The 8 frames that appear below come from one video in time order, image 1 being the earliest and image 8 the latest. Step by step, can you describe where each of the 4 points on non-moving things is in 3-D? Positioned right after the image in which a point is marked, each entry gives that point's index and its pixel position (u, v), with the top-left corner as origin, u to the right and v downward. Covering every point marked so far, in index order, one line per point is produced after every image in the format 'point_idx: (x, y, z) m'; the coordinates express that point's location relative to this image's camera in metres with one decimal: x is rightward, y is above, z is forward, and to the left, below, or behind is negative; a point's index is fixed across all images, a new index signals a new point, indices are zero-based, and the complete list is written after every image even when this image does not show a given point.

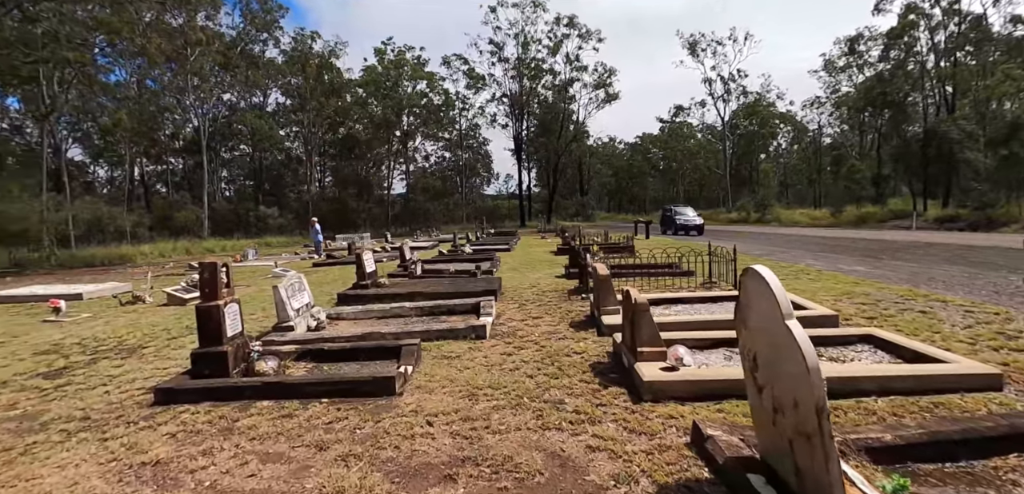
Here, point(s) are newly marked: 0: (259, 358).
0: (-2.1, -0.9, +4.0) m
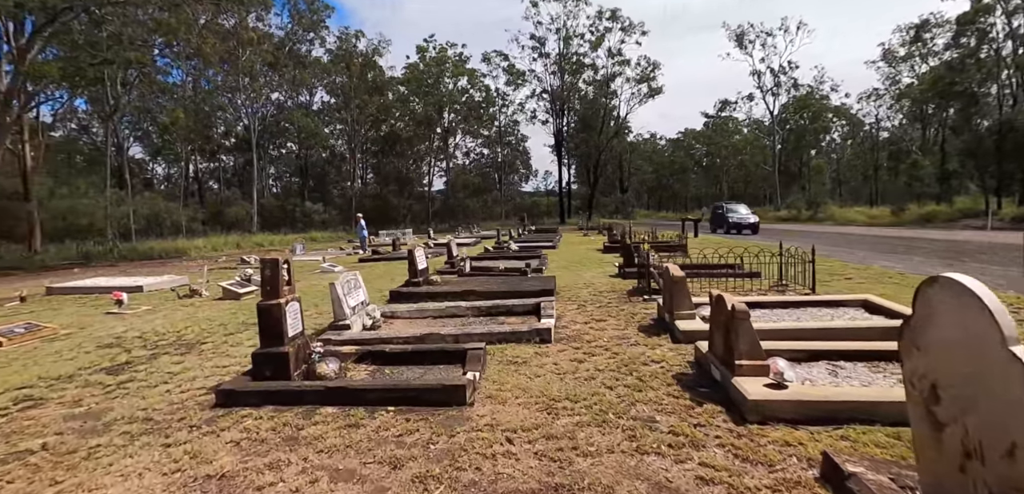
0: (-1.5, -0.9, +3.8) m
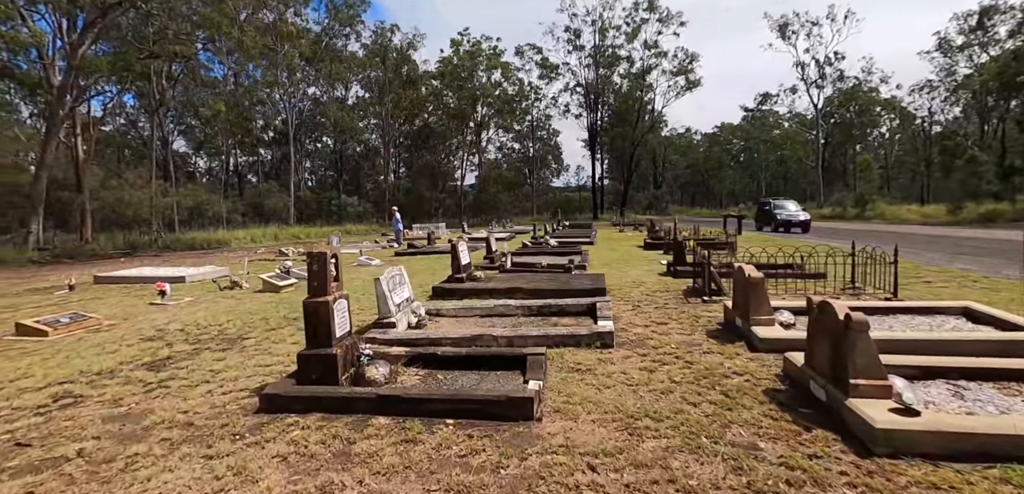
0: (-1.0, -0.8, +3.5) m
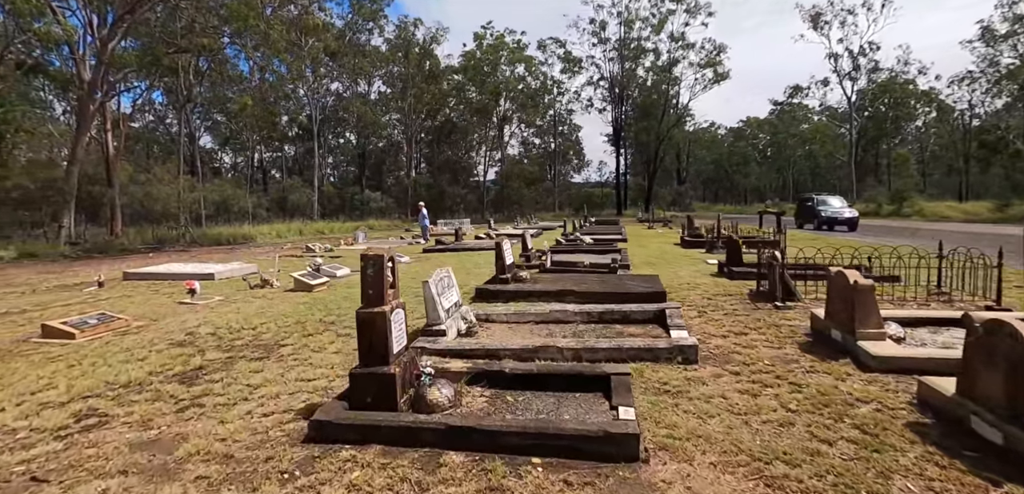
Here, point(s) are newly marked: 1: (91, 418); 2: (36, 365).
0: (-0.5, -0.8, +3.0) m
1: (-2.7, -1.1, +3.1) m
2: (-4.2, -1.0, +4.4) m
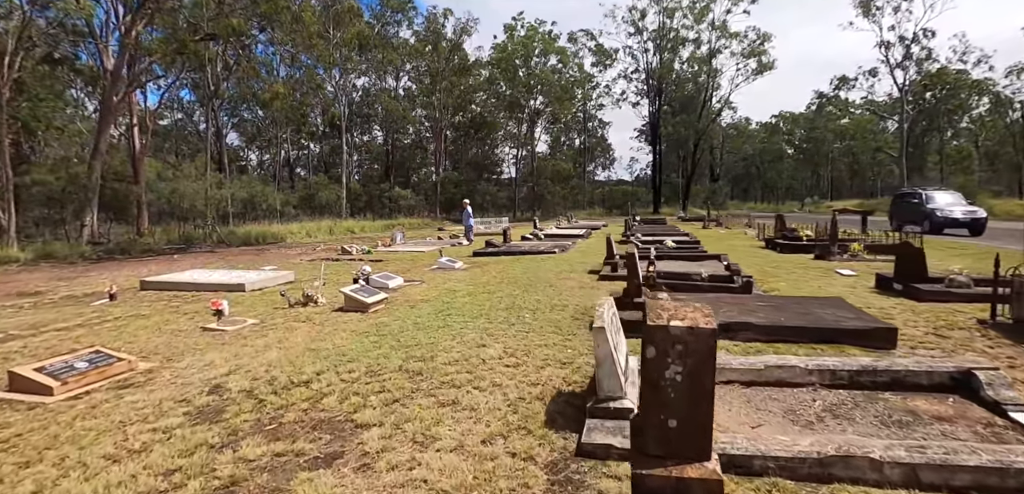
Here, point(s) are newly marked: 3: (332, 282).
0: (+0.7, -1.0, +1.2) m
1: (-1.5, -1.2, +1.4) m
2: (-3.0, -1.2, +2.7) m
3: (-3.1, -0.6, +8.4) m
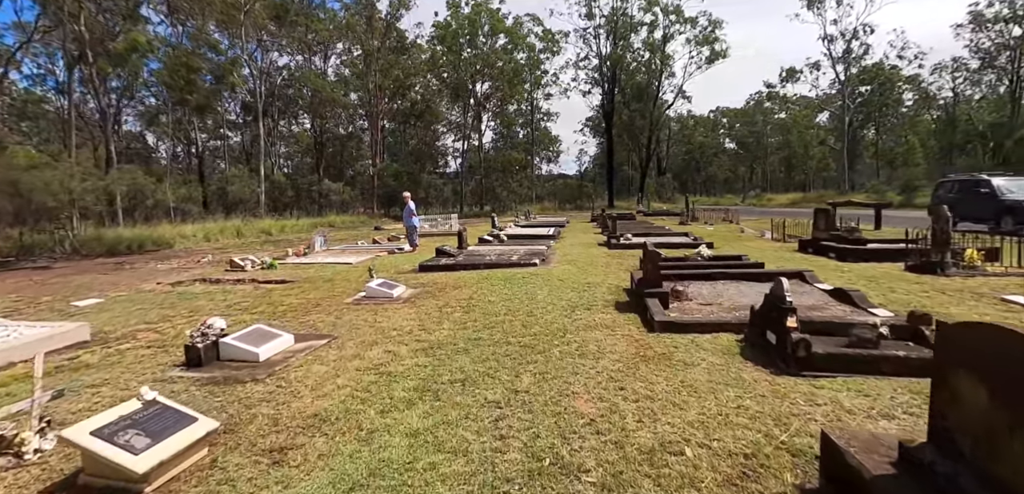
0: (+1.4, -1.3, -2.5) m
1: (-0.7, -1.6, -2.6) m
2: (-2.4, -1.5, -1.4) m
3: (-3.2, -0.9, +4.2) m
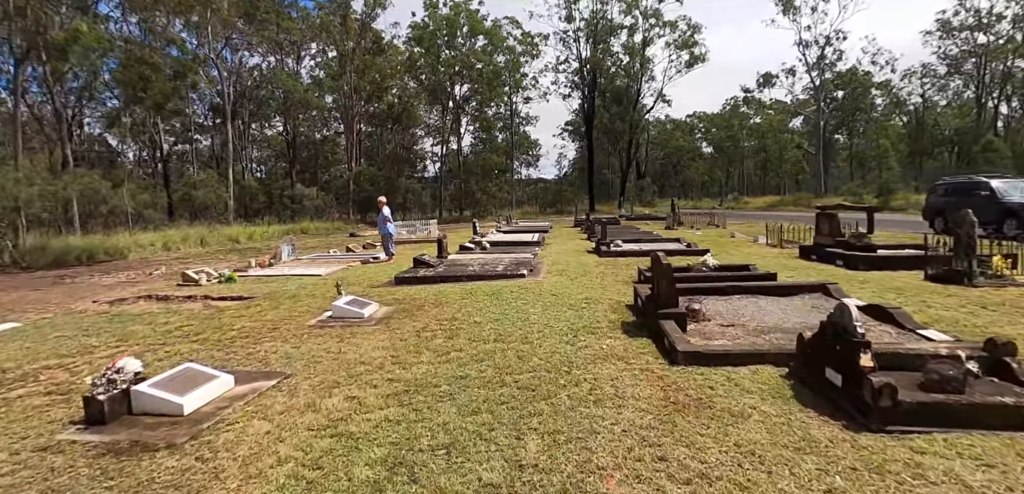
0: (+1.7, -1.3, -3.3) m
1: (-0.5, -1.6, -3.4) m
2: (-2.2, -1.6, -2.4) m
3: (-3.2, -1.0, +3.2) m
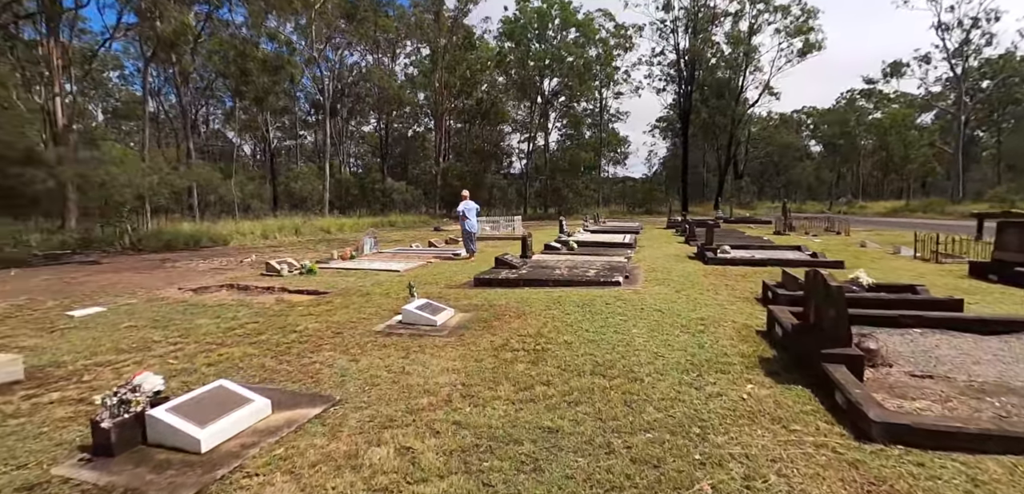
0: (+1.1, -1.5, -4.5) m
1: (-1.1, -1.7, -4.3) m
2: (-2.6, -1.6, -3.0) m
3: (-2.7, -1.0, +2.7) m
